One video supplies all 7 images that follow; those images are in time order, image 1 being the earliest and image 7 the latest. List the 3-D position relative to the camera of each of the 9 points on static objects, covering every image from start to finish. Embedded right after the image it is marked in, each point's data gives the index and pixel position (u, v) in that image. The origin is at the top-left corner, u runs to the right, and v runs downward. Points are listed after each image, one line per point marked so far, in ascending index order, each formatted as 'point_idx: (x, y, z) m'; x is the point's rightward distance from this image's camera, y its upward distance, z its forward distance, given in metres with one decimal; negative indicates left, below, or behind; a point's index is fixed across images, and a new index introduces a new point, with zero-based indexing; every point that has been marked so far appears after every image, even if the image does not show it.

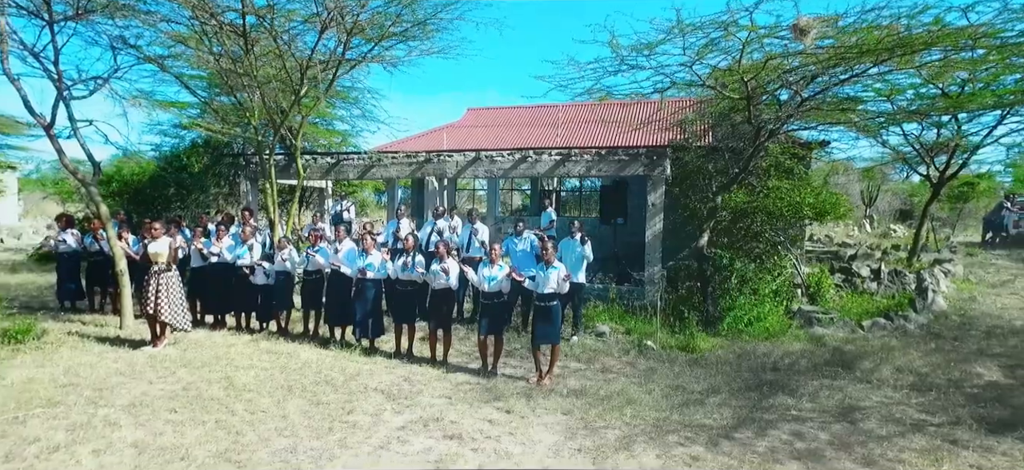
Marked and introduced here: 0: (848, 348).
0: (+4.2, -1.4, +7.2) m
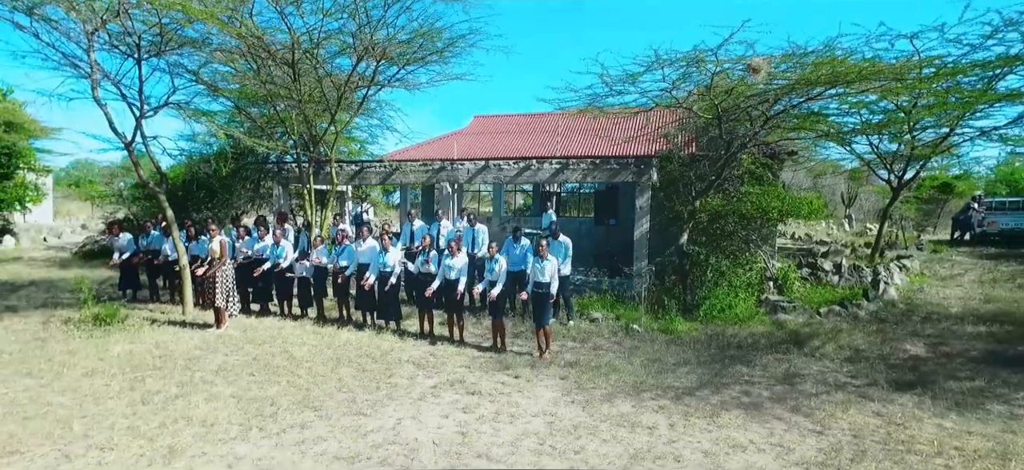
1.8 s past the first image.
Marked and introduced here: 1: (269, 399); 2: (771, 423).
0: (+4.3, -1.4, +8.5) m
1: (-2.4, -1.6, +5.5) m
2: (+2.4, -1.7, +5.2) m
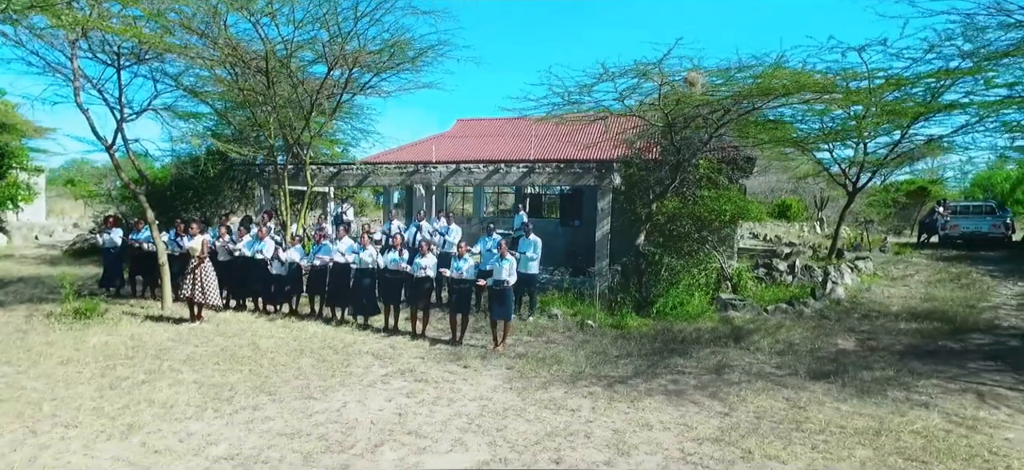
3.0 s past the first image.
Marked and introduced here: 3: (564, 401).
0: (+3.7, -1.4, +9.0) m
1: (-3.0, -1.6, +6.0) m
2: (+1.7, -1.7, +5.7) m
3: (+0.5, -1.7, +5.8) m
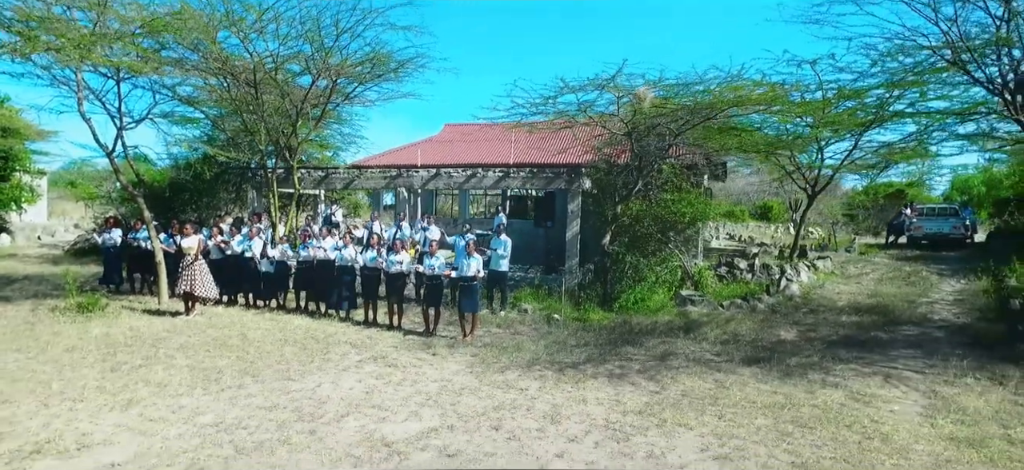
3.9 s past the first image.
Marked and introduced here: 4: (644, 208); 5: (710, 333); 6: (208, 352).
0: (+3.2, -1.4, +9.7) m
1: (-3.5, -1.6, +6.7) m
2: (+1.2, -1.7, +6.4) m
3: (0.0, -1.7, +6.6) m
4: (+2.6, +0.5, +11.1) m
5: (+3.1, -1.5, +8.9) m
6: (-3.9, -1.5, +7.4) m
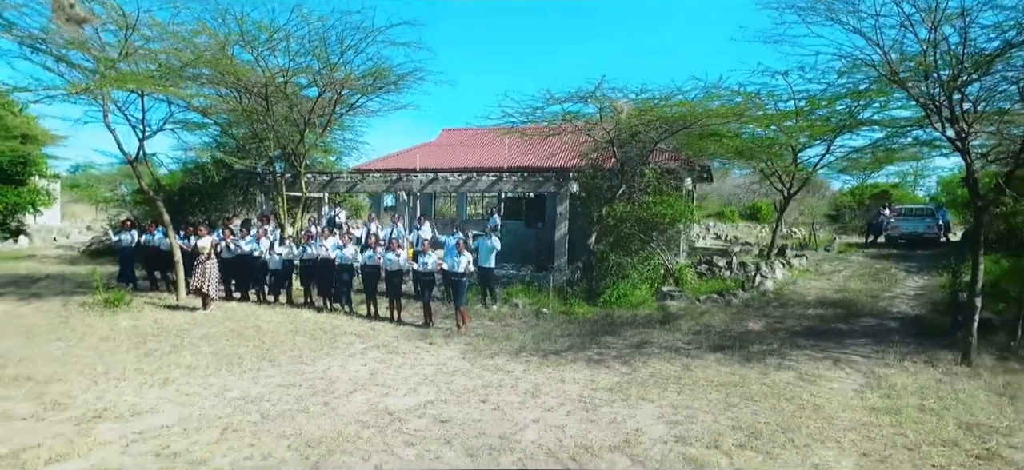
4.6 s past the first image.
0: (+3.1, -1.4, +10.5) m
1: (-3.6, -1.6, +7.5) m
2: (+1.1, -1.7, +7.3) m
3: (-0.1, -1.7, +7.4) m
4: (+2.4, +0.5, +11.9) m
5: (+2.9, -1.5, +9.7) m
6: (-4.1, -1.5, +8.2) m
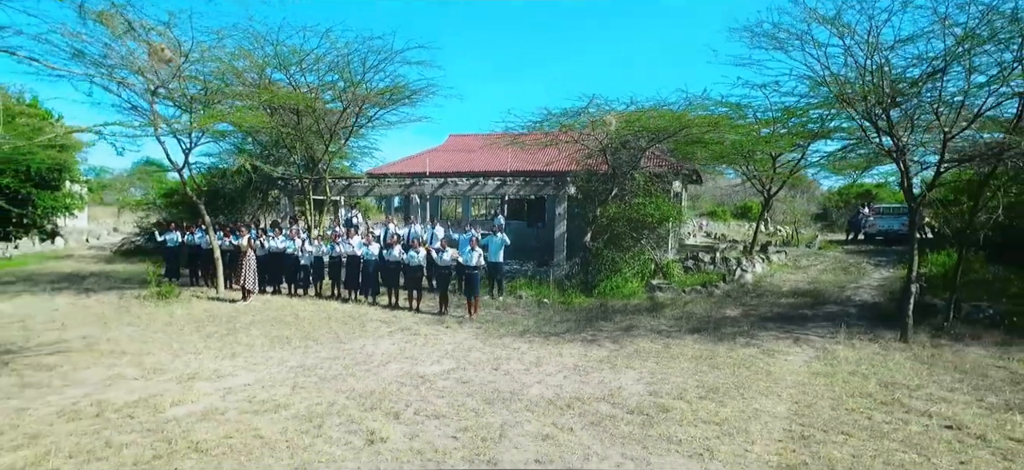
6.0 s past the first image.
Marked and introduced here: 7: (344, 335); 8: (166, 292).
0: (+3.2, -1.4, +11.8) m
1: (-3.5, -1.6, +8.8) m
2: (+1.2, -1.7, +8.6) m
3: (0.0, -1.7, +8.7) m
4: (+2.5, +0.6, +13.2) m
5: (+3.0, -1.5, +11.0) m
6: (-4.0, -1.5, +9.5) m
7: (-2.7, -1.6, +9.0) m
8: (-6.8, -1.2, +11.3) m
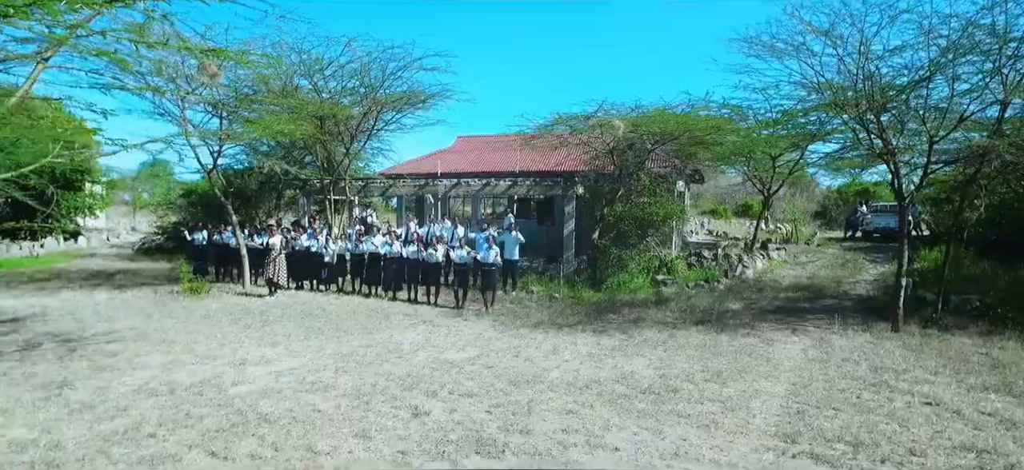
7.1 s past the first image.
0: (+3.4, -1.3, +12.4) m
1: (-3.3, -1.5, +9.5) m
2: (+1.4, -1.6, +9.2) m
3: (+0.3, -1.6, +9.3) m
4: (+2.8, +0.6, +13.8) m
5: (+3.3, -1.4, +11.6) m
6: (-3.7, -1.5, +10.1) m
7: (-2.4, -1.6, +9.7) m
8: (-6.6, -1.1, +11.9) m
